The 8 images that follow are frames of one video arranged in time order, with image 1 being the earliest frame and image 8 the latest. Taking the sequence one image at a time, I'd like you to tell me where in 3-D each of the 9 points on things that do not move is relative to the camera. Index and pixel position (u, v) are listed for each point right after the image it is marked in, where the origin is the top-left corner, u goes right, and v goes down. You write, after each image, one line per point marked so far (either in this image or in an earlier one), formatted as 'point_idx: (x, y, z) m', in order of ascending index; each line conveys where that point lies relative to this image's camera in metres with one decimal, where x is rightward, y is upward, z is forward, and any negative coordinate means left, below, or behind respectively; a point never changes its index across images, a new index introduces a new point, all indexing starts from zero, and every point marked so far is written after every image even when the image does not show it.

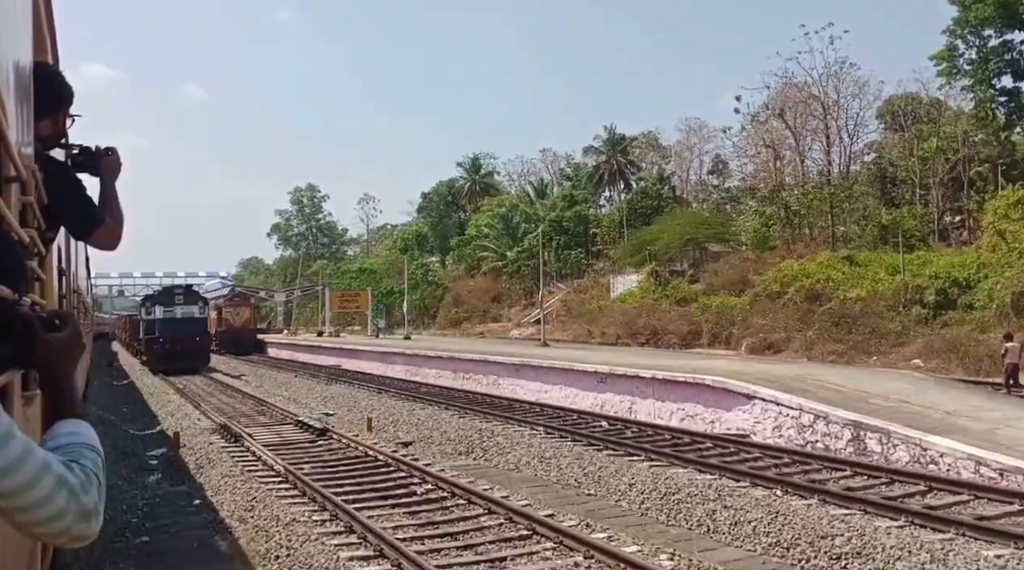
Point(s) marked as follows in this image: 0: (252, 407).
0: (-5.2, -2.5, +17.8) m
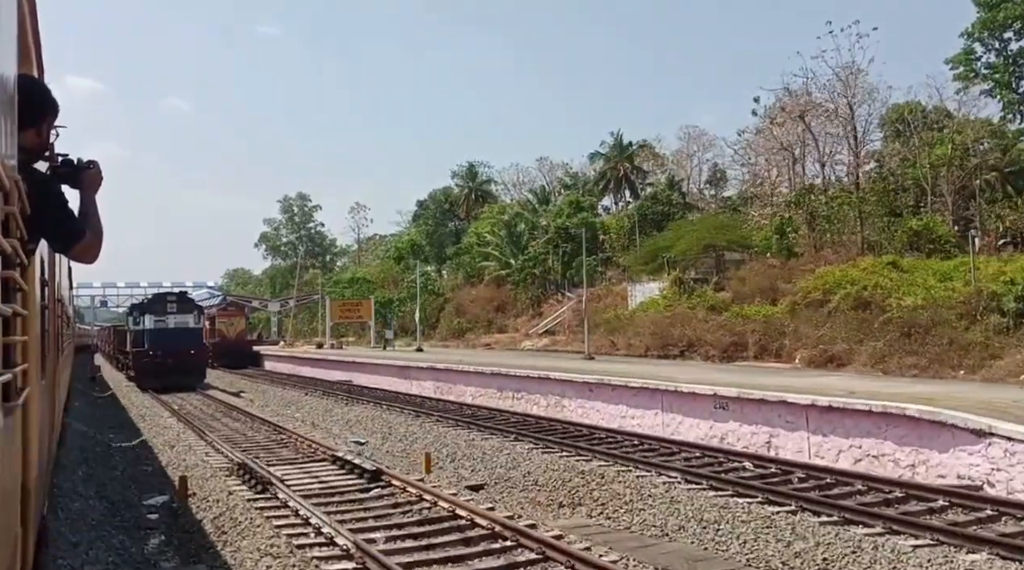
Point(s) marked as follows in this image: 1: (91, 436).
0: (-4.1, -2.6, +14.9) m
1: (-8.8, -3.1, +18.3) m
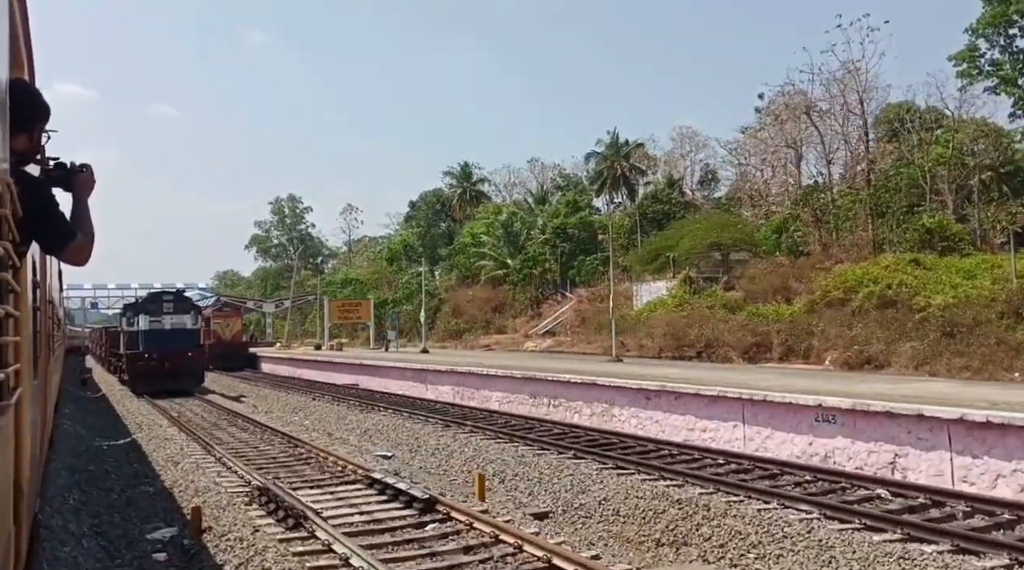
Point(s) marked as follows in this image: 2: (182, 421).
0: (-3.5, -2.5, +13.2) m
1: (-8.2, -3.1, +16.5) m
2: (-7.5, -3.0, +19.5) m
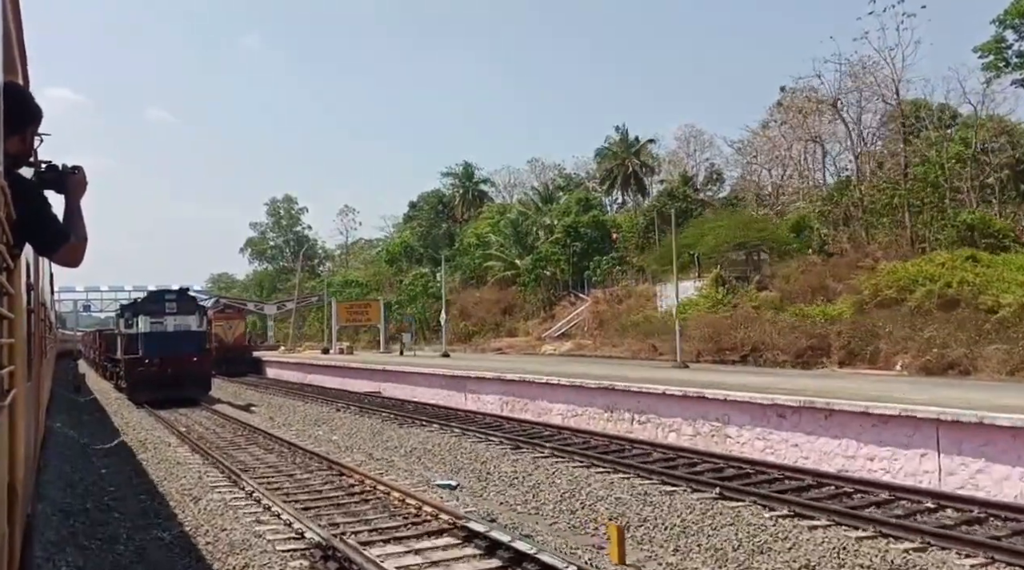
0: (-2.3, -2.4, +10.8) m
1: (-7.1, -3.0, +14.0) m
2: (-6.4, -2.9, +17.0) m
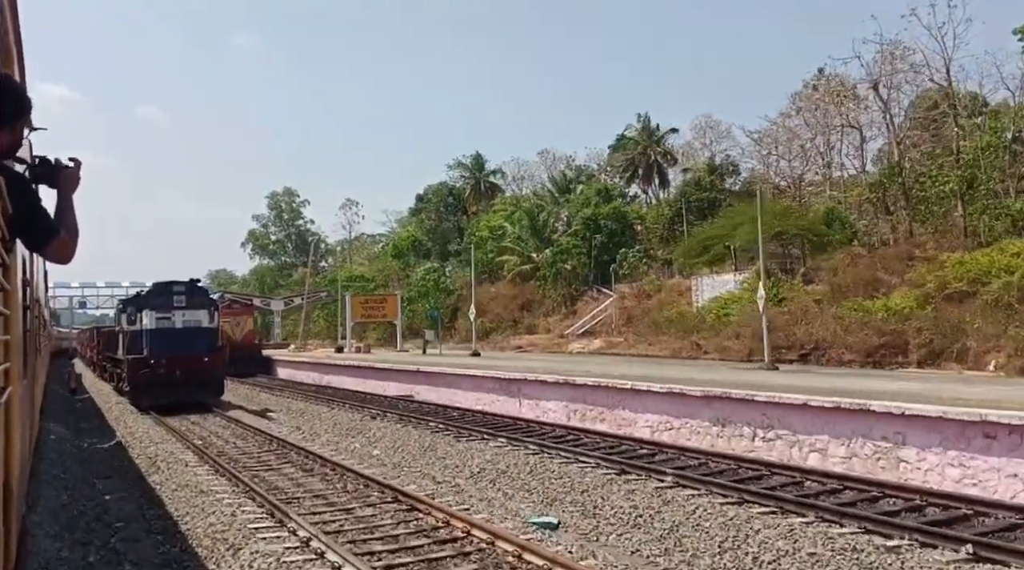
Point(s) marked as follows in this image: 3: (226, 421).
0: (-1.1, -2.3, +8.4) m
1: (-5.9, -2.8, +11.7) m
2: (-5.2, -2.8, +14.6) m
3: (-6.3, -3.0, +19.0) m
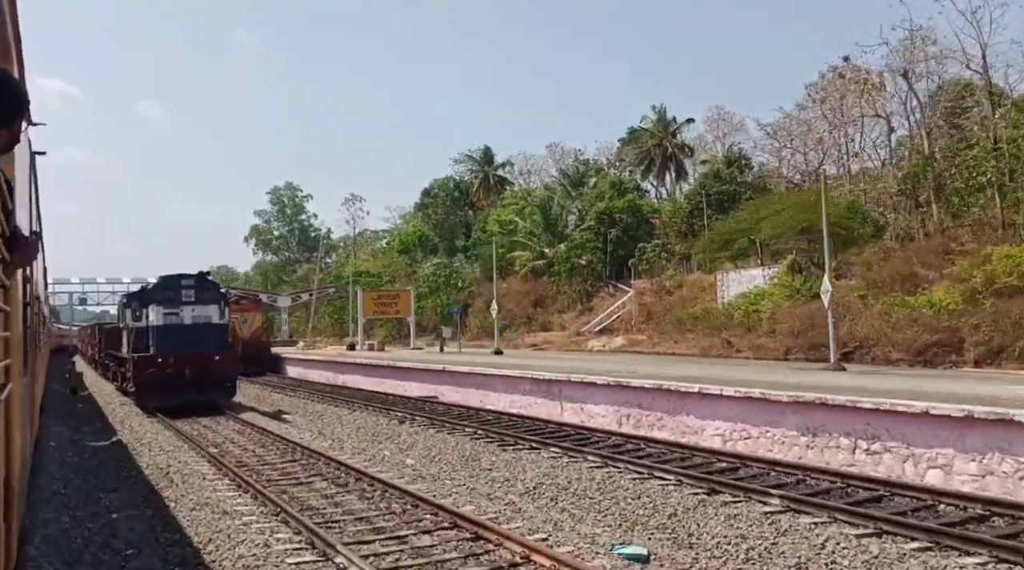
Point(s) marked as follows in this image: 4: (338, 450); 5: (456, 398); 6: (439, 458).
0: (-0.4, -2.2, +7.0) m
1: (-5.1, -2.7, +10.3) m
2: (-4.4, -2.6, +13.3) m
3: (-5.6, -2.9, +17.7) m
4: (-2.8, -2.6, +13.8) m
5: (-1.3, -2.6, +20.0) m
6: (-1.1, -2.5, +12.8) m
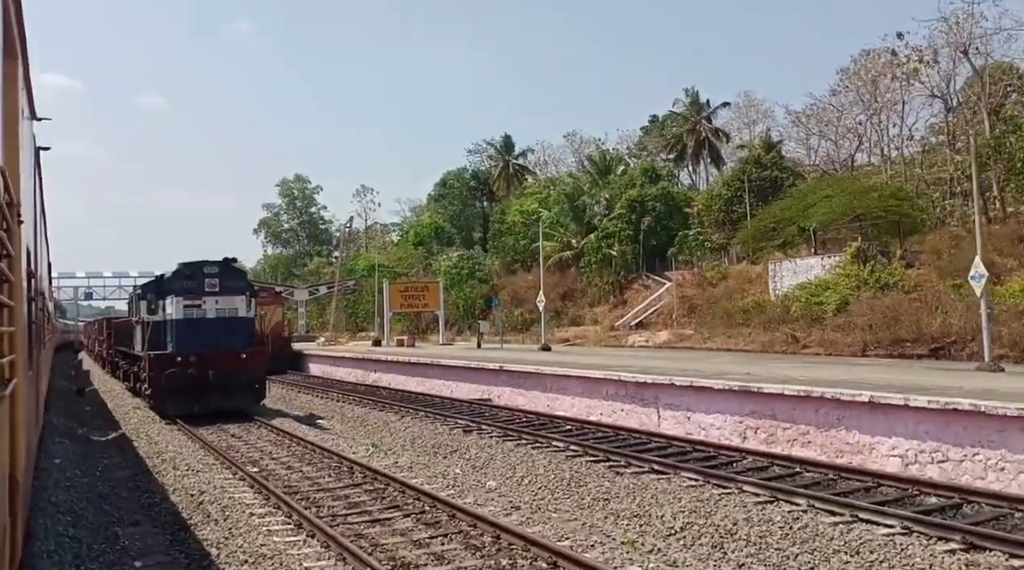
0: (+0.9, -2.0, +4.6) m
1: (-3.8, -2.6, +7.9) m
2: (-3.1, -2.4, +10.9) m
3: (-4.2, -2.7, +15.3) m
4: (-1.5, -2.4, +11.4) m
5: (+0.1, -2.4, +17.6) m
6: (+0.2, -2.3, +10.4) m
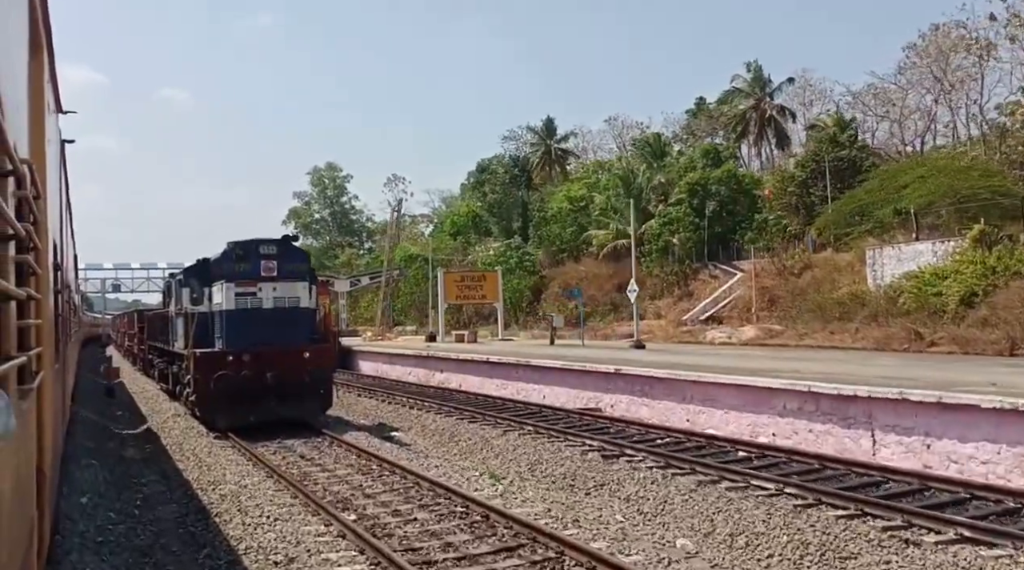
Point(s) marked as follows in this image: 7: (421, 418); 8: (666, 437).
0: (+2.6, -1.9, +1.5) m
1: (-2.0, -2.4, +4.9) m
2: (-1.3, -2.3, +7.9) m
3: (-2.2, -2.4, +12.3) m
4: (+0.4, -2.2, +8.3) m
5: (+2.1, -2.1, +14.4) m
6: (+2.1, -2.2, +7.2) m
7: (-1.9, -2.5, +17.3) m
8: (+2.2, -2.1, +12.3) m
